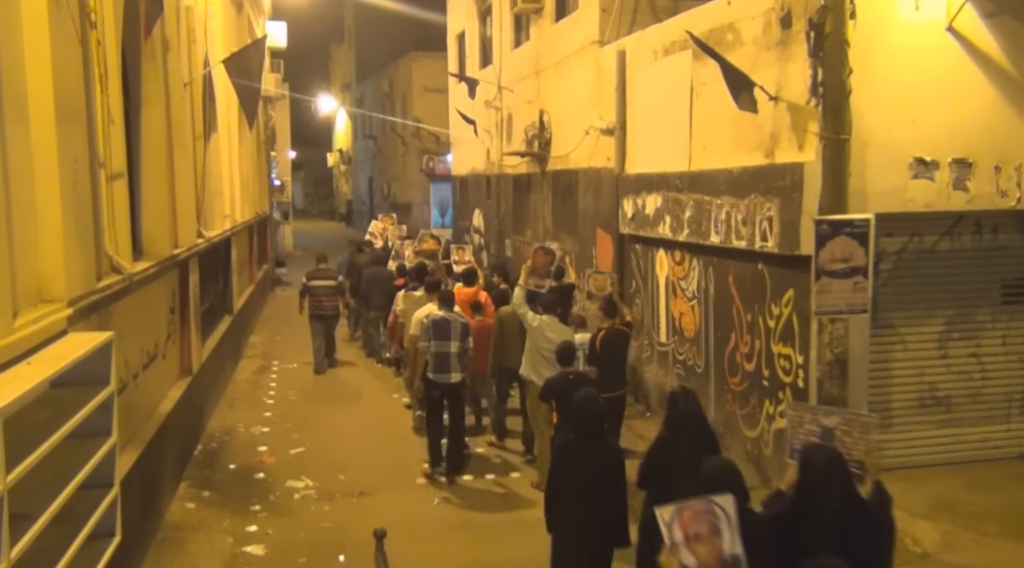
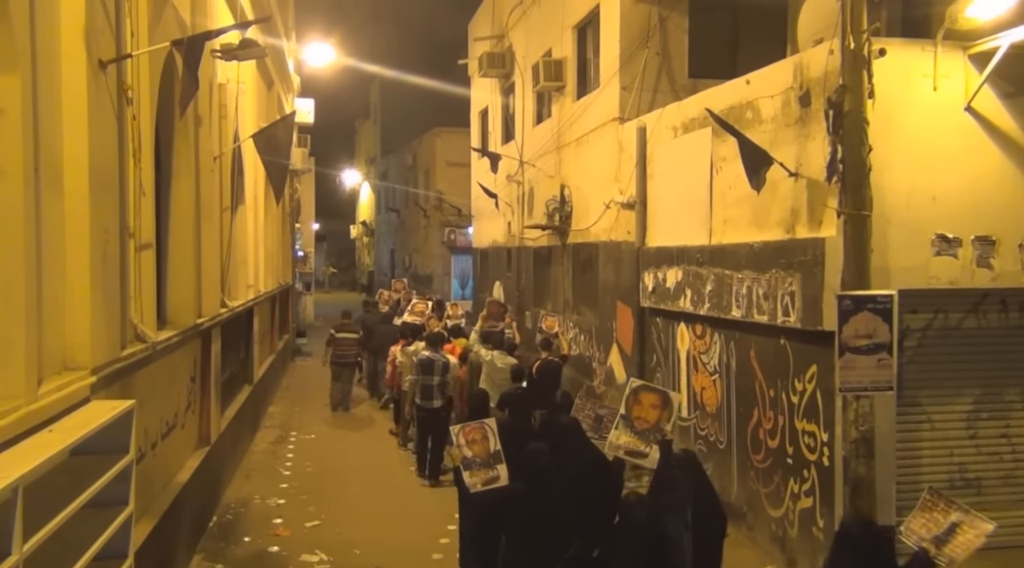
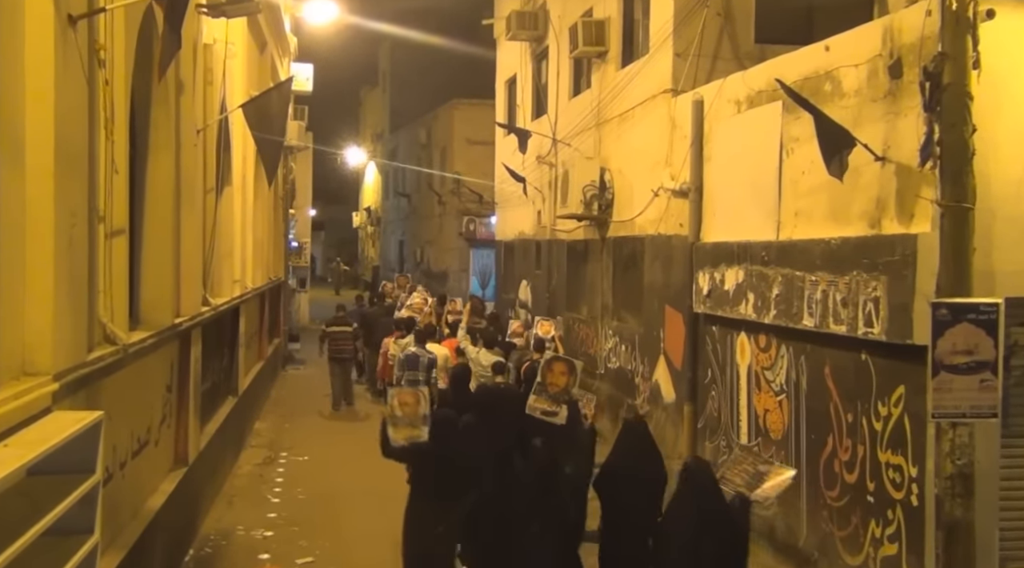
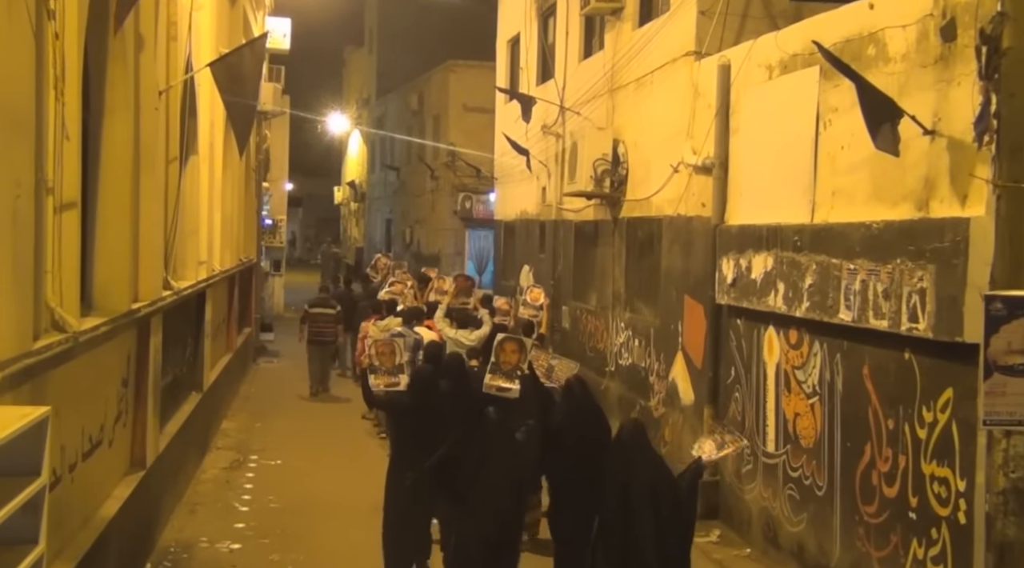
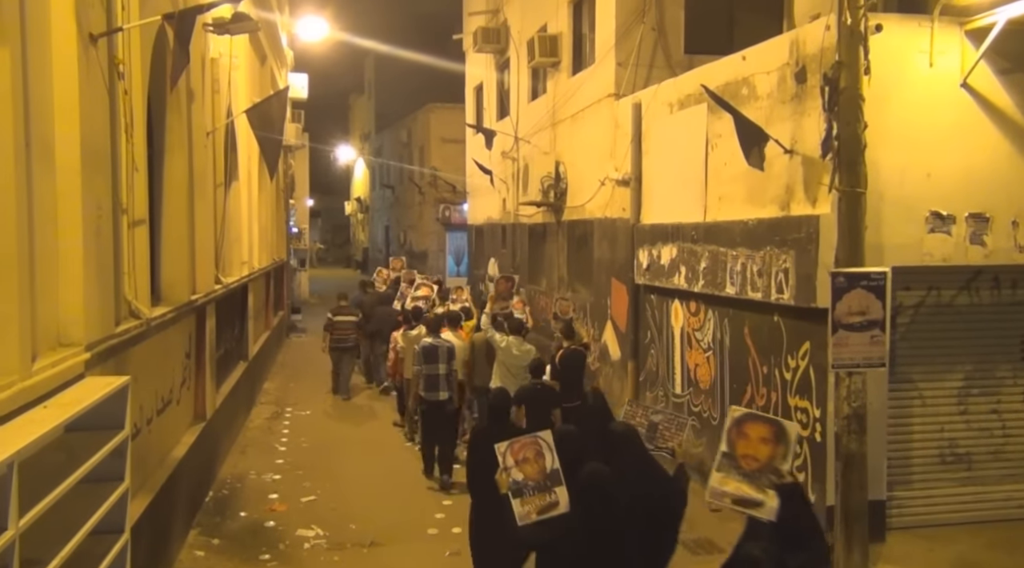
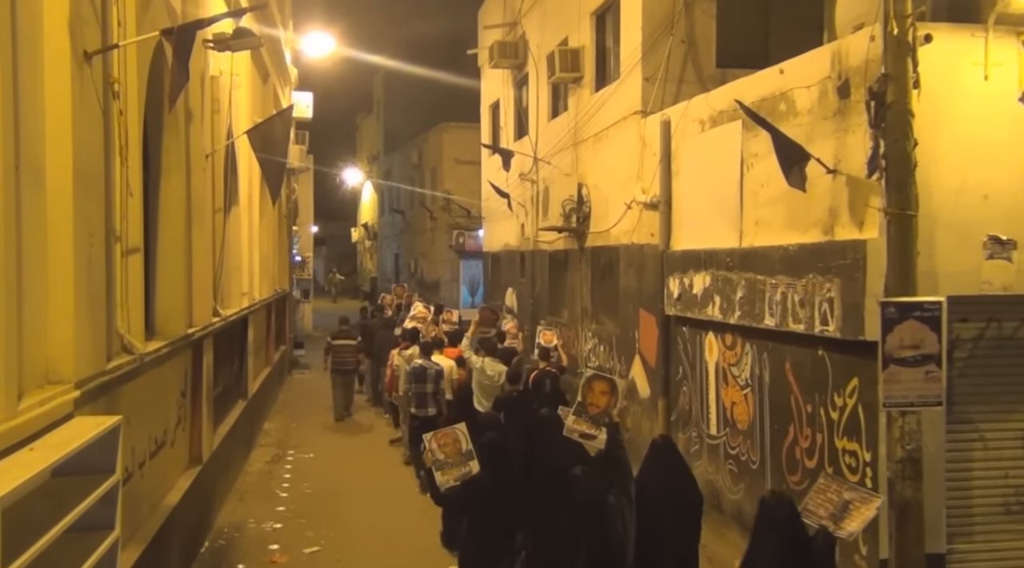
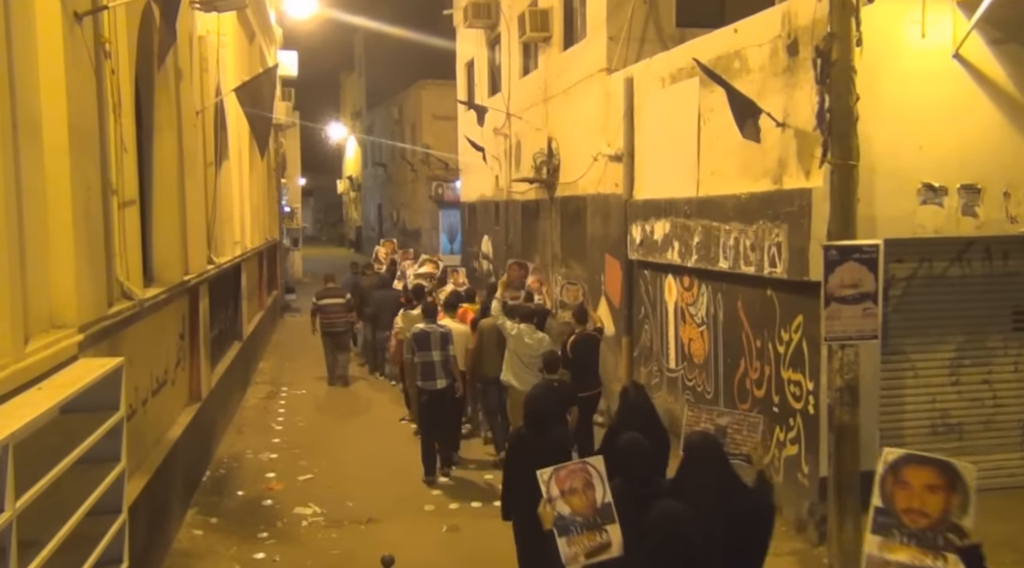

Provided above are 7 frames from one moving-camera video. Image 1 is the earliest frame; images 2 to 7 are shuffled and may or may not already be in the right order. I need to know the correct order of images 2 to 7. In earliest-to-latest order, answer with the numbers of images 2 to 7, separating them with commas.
7, 5, 2, 6, 3, 4
